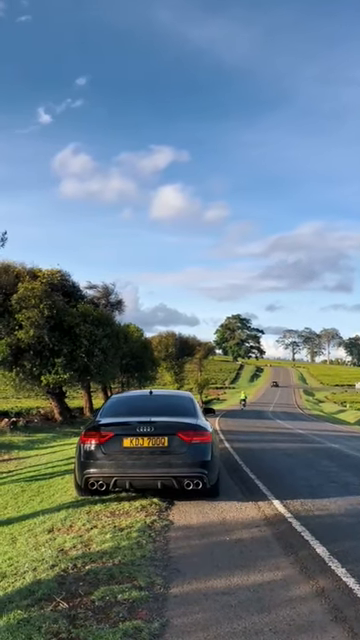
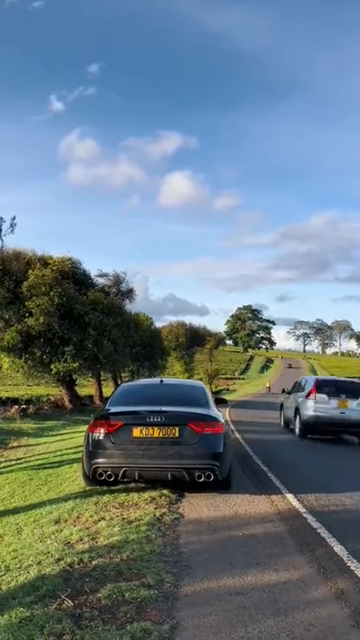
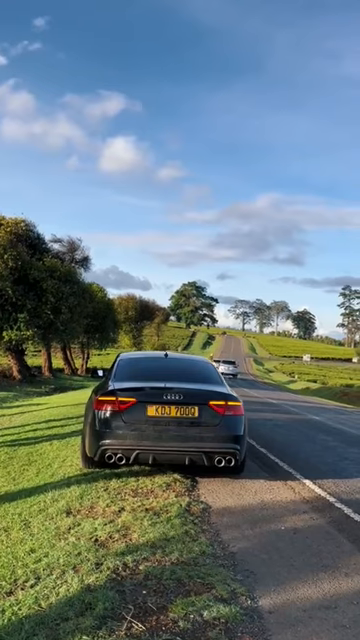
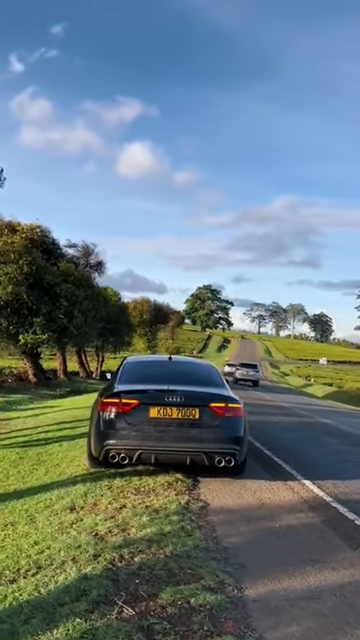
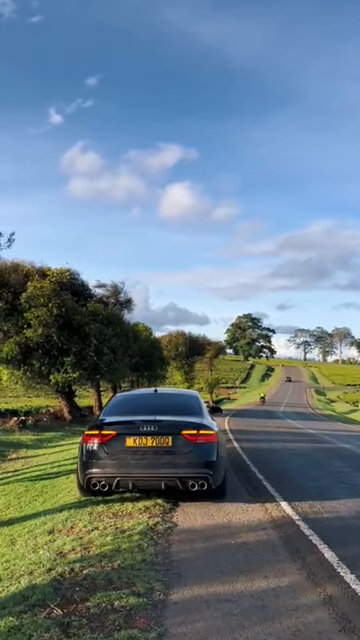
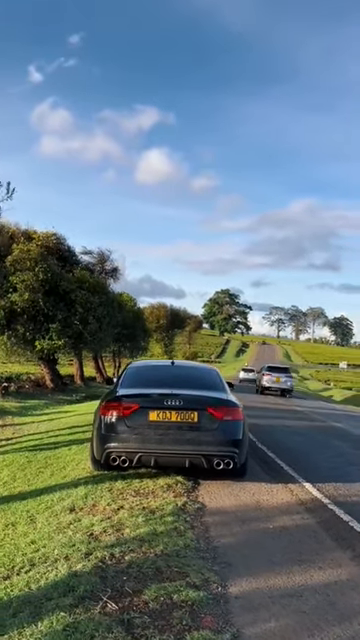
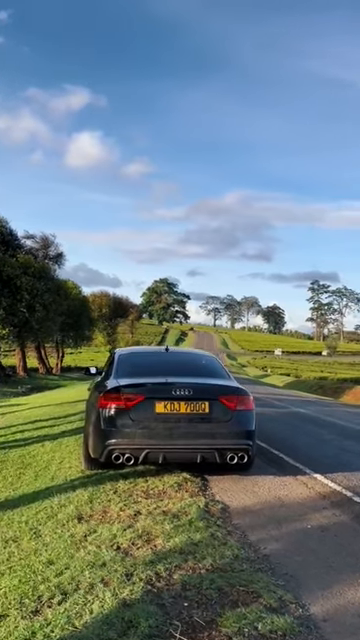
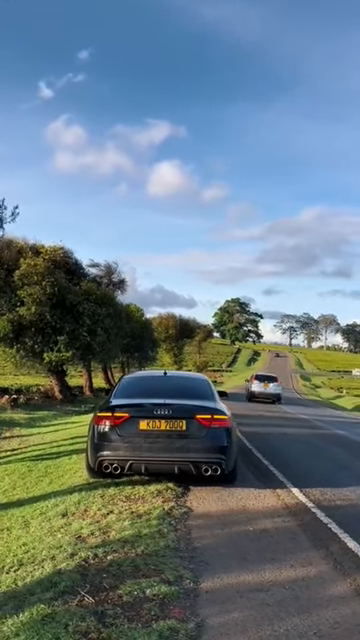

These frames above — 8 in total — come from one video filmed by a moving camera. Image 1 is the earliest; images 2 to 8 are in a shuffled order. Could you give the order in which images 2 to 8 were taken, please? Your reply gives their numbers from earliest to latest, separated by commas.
5, 2, 8, 6, 4, 3, 7
